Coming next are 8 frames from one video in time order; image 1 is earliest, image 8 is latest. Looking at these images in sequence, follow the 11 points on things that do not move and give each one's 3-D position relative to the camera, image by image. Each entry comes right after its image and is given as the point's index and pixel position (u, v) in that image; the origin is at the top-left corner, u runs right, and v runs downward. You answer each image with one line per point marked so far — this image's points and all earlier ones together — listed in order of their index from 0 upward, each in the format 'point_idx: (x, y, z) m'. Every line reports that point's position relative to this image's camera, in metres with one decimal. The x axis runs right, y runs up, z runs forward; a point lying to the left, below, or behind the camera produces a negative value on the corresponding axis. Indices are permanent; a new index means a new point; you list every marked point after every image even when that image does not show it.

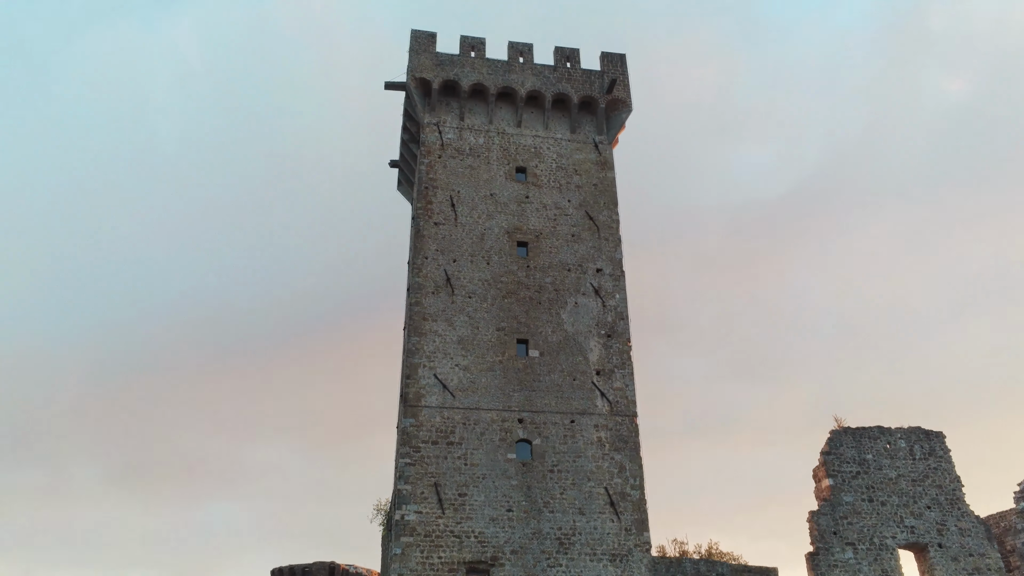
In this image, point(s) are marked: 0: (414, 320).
0: (-2.1, -0.4, +14.6) m
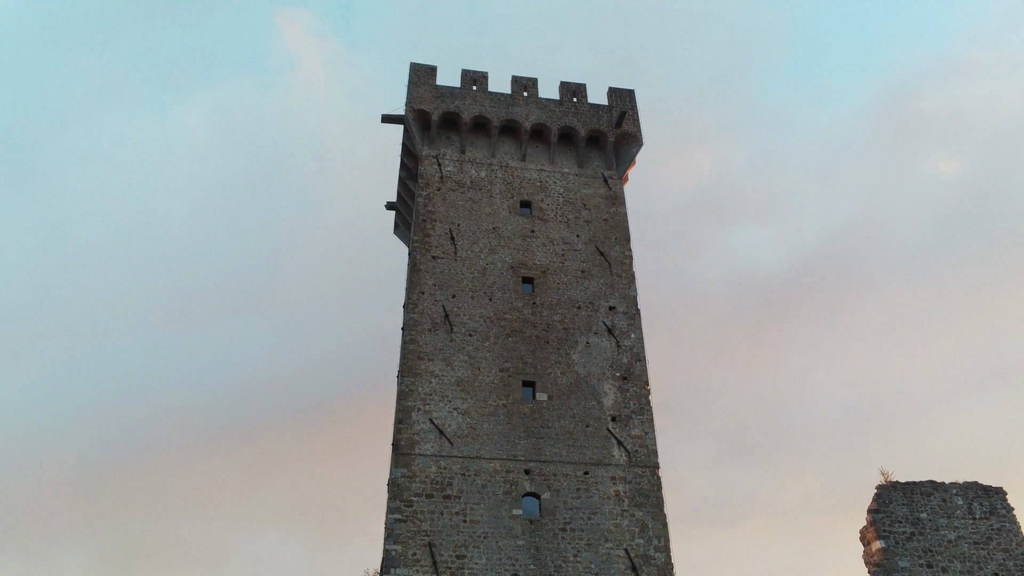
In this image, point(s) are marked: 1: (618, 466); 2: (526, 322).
0: (-1.9, -1.3, +13.8) m
1: (+1.9, -3.2, +13.5) m
2: (+0.3, -0.7, +14.8) m
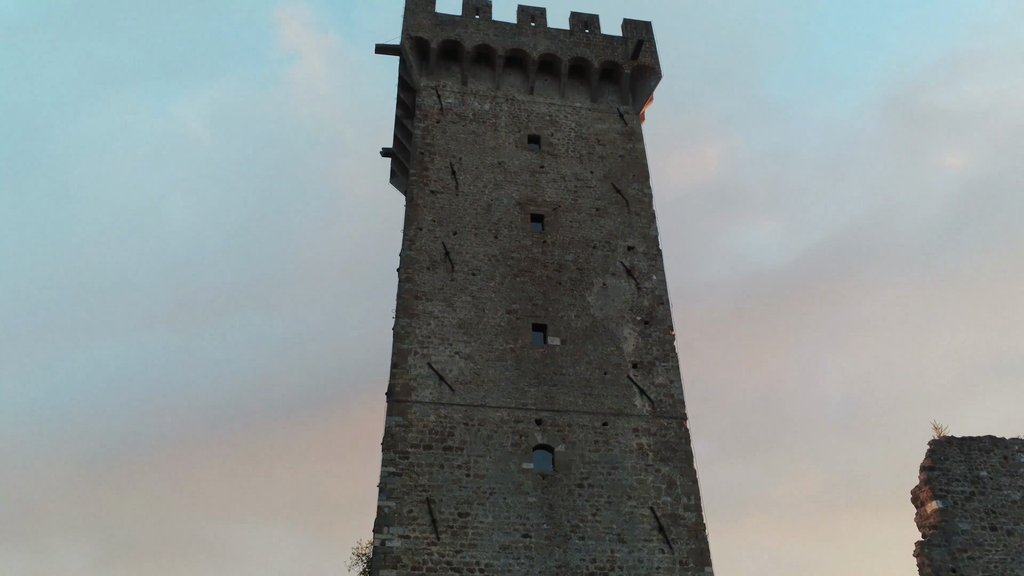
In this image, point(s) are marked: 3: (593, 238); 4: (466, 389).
0: (-1.8, -0.2, +12.3) m
1: (+2.1, -2.1, +12.0) m
2: (+0.4, +0.5, +13.3) m
3: (+1.5, +0.9, +13.9) m
4: (-0.7, -1.6, +11.6) m
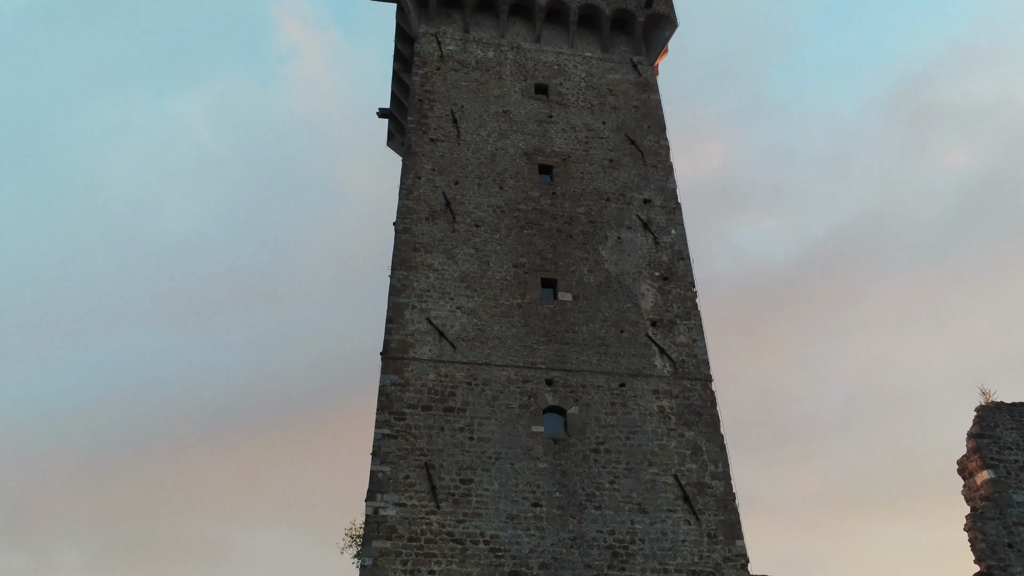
0: (-1.7, +0.6, +11.2) m
1: (+2.2, -1.3, +10.9) m
2: (+0.5, +1.2, +12.2) m
3: (+1.6, +1.7, +12.8) m
4: (-0.6, -0.8, +10.5) m
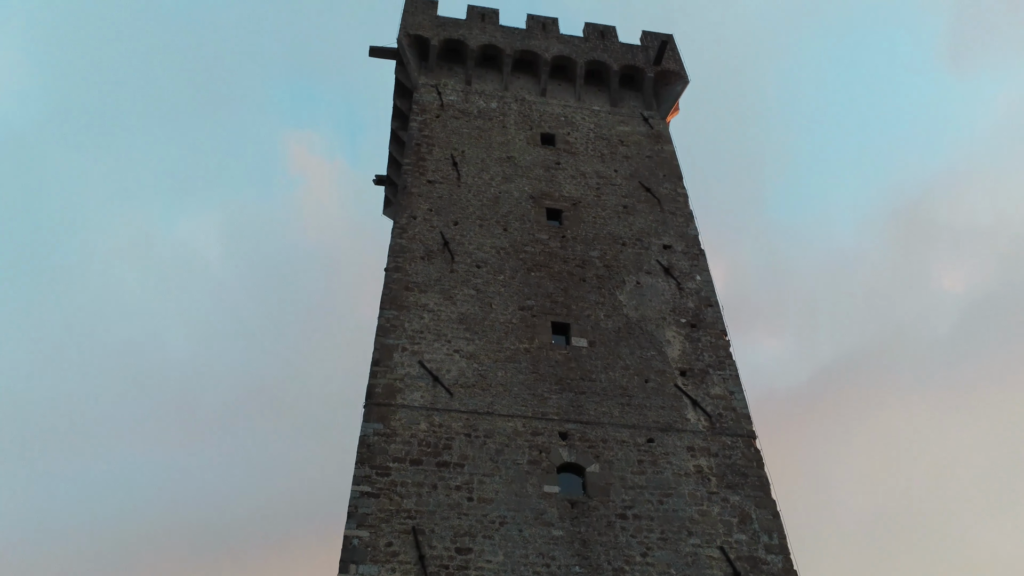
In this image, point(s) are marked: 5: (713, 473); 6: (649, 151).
0: (-1.6, 0.0, +9.8) m
1: (+2.3, -1.8, +9.2) m
2: (+0.6, +0.5, +10.9) m
3: (+1.7, +0.8, +11.6) m
4: (-0.5, -1.3, +8.9) m
5: (+2.4, -2.2, +8.8) m
6: (+2.4, +2.4, +13.3) m
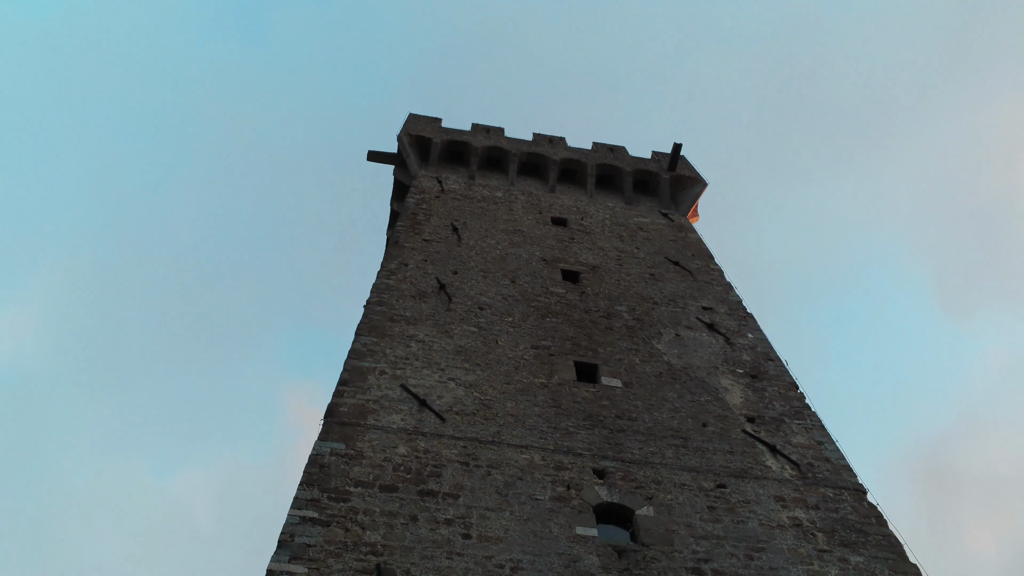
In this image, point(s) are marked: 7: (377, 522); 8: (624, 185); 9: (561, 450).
0: (-1.5, -0.3, +7.8) m
1: (+2.4, -1.7, +6.6) m
2: (+0.7, -0.2, +9.0) m
3: (+1.8, -0.1, +9.8) m
4: (-0.4, -1.2, +6.6) m
5: (+2.5, -2.0, +6.1) m
6: (+2.5, +0.8, +11.9) m
7: (-1.0, -1.7, +5.3) m
8: (+2.0, +1.9, +13.5) m
9: (+0.4, -1.4, +6.4) m
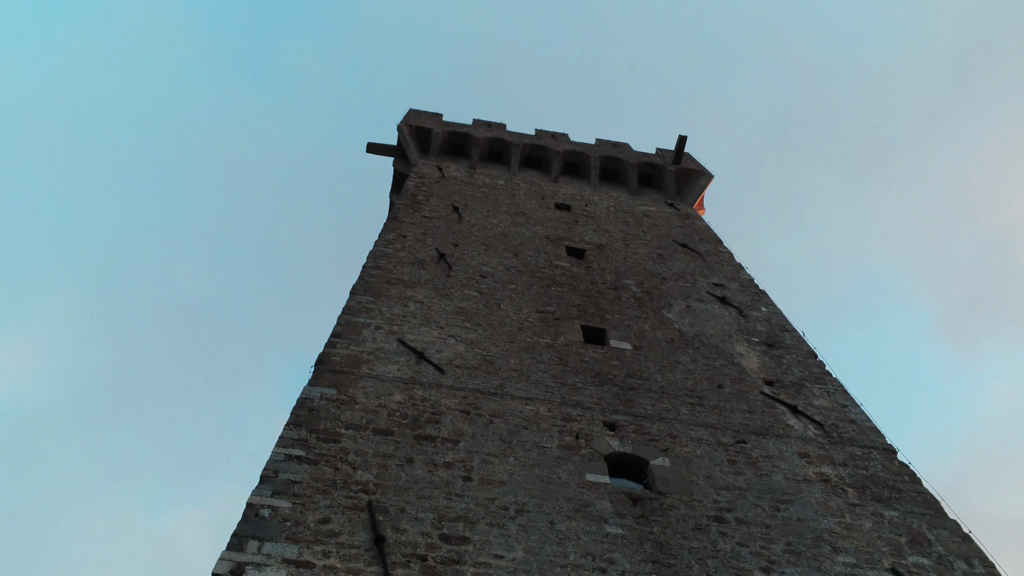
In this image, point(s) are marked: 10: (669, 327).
0: (-1.4, +0.1, +7.4) m
1: (+2.4, -1.2, +6.2) m
2: (+0.8, +0.1, +8.6) m
3: (+1.9, +0.2, +9.4) m
4: (-0.4, -0.7, +6.1) m
5: (+2.5, -1.5, +5.7) m
6: (+2.6, +1.0, +11.6) m
7: (-0.9, -1.1, +4.8) m
8: (+2.0, +2.0, +13.2) m
9: (+0.5, -0.9, +6.0) m
10: (+1.6, -0.4, +7.8) m
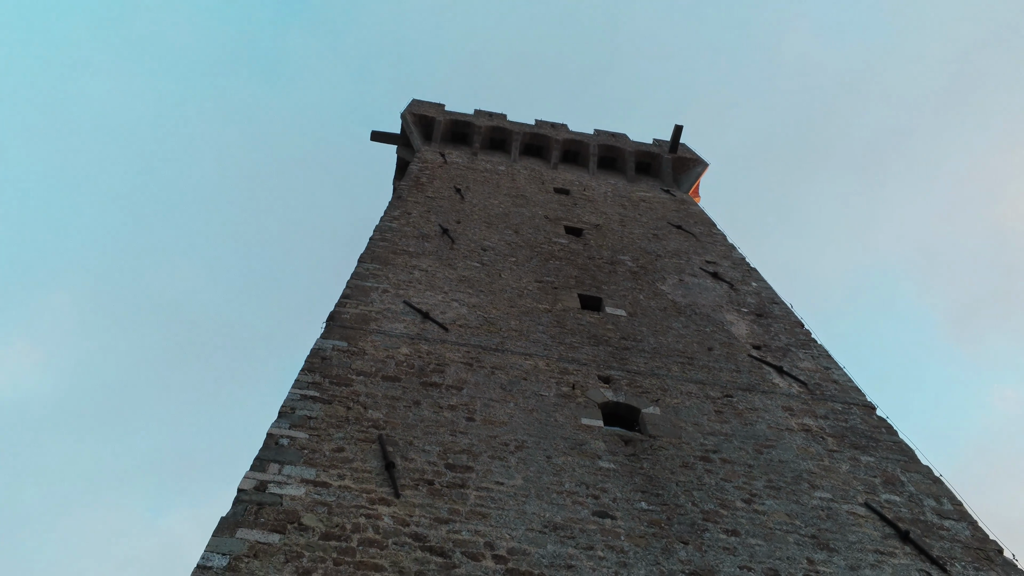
0: (-1.4, +0.4, +7.8) m
1: (+2.4, -0.9, +6.5) m
2: (+0.8, +0.4, +9.0) m
3: (+1.9, +0.5, +9.7) m
4: (-0.4, -0.4, +6.5) m
5: (+2.5, -1.2, +6.0) m
6: (+2.6, +1.3, +11.9) m
7: (-0.9, -0.8, +5.2) m
8: (+2.1, +2.2, +13.6) m
9: (+0.5, -0.6, +6.4) m
10: (+1.6, -0.1, +8.2) m
